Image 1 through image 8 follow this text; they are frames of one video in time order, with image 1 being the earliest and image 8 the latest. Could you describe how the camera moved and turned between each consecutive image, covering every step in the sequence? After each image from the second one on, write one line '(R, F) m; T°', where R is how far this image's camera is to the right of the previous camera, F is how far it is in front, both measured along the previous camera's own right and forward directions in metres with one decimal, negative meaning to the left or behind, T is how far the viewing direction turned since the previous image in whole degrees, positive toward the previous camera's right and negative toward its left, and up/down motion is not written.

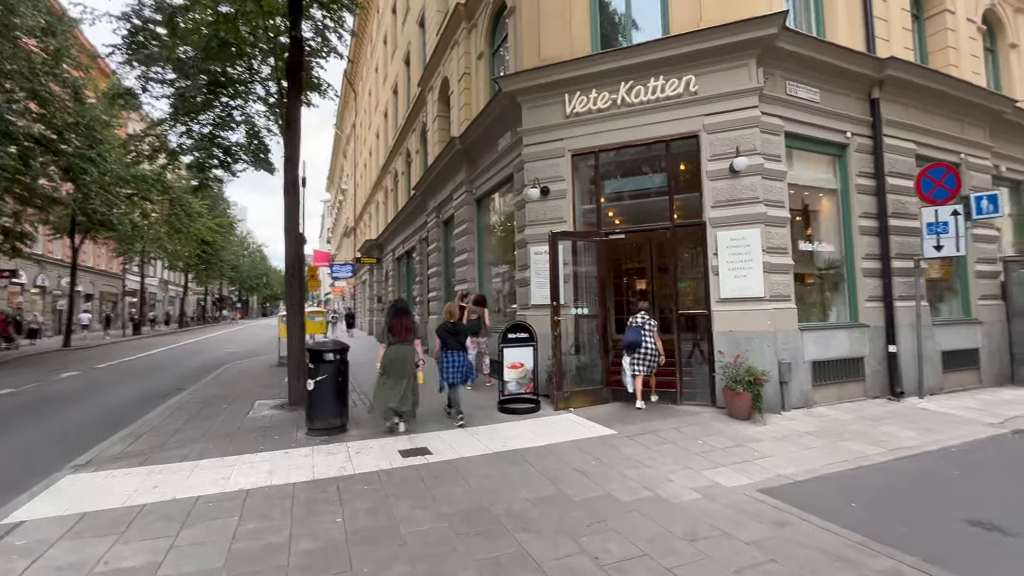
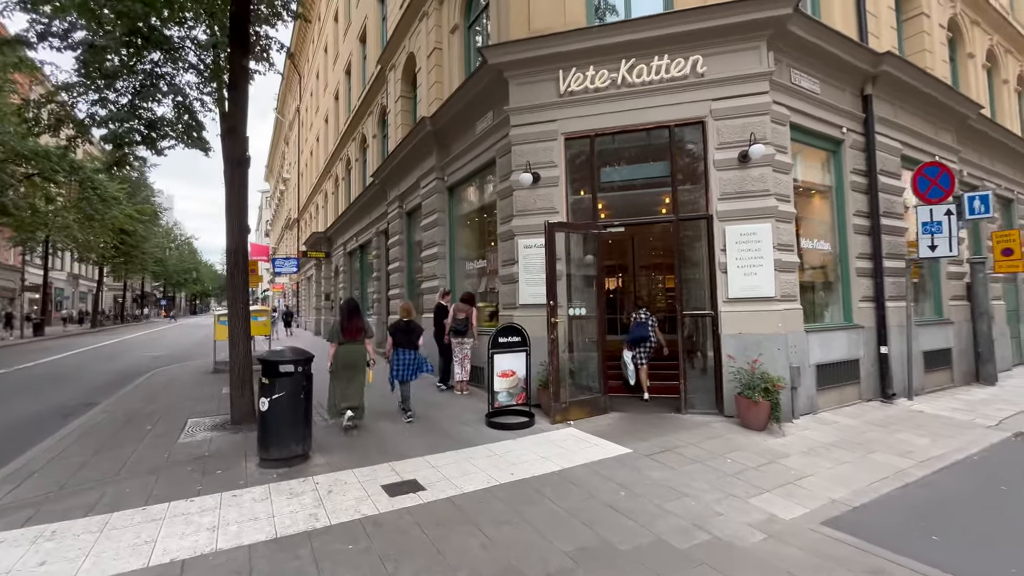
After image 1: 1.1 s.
(-0.6, +1.0) m; +6°
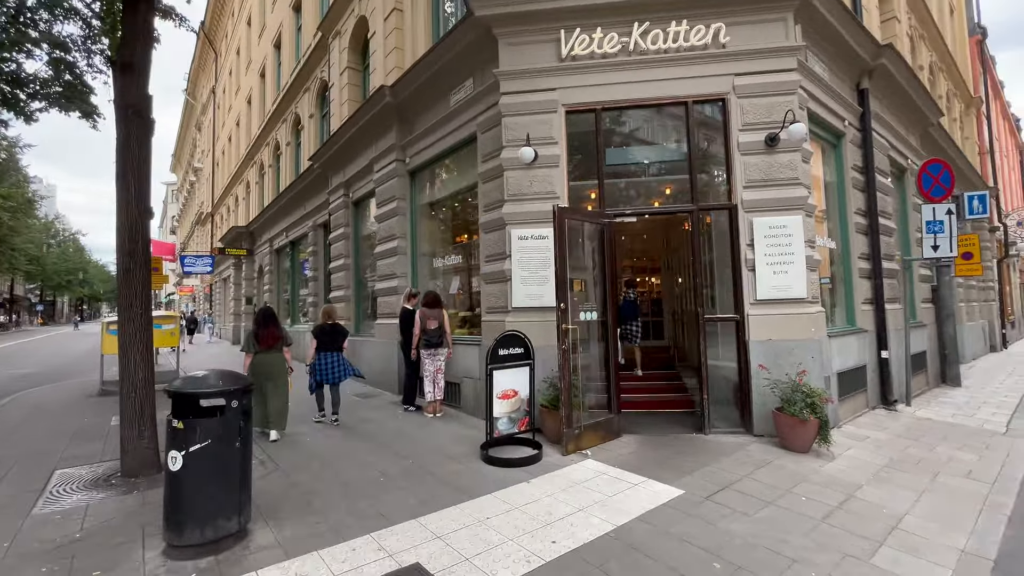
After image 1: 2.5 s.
(-0.8, +1.4) m; +8°
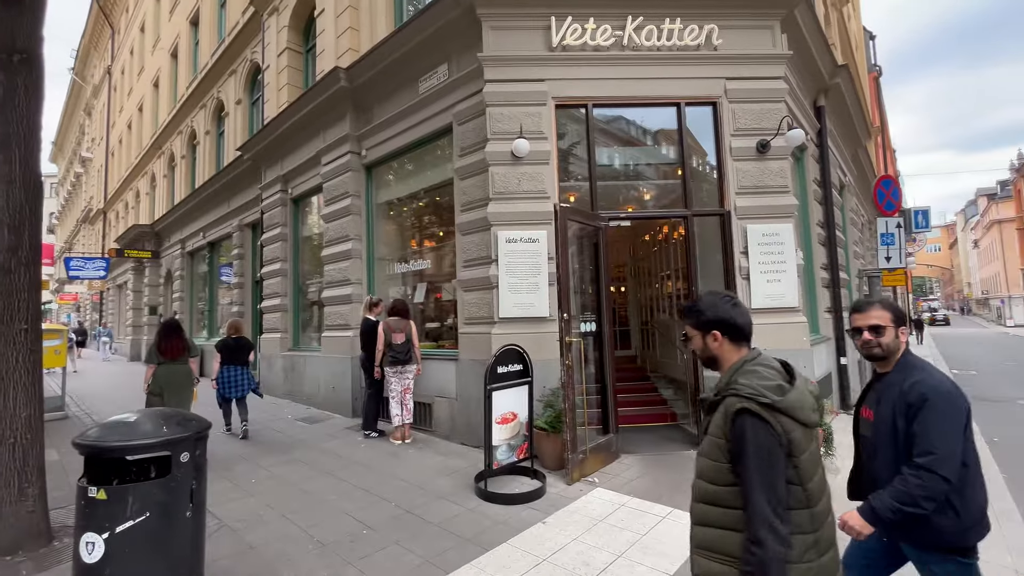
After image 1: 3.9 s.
(-0.8, +0.7) m; +9°
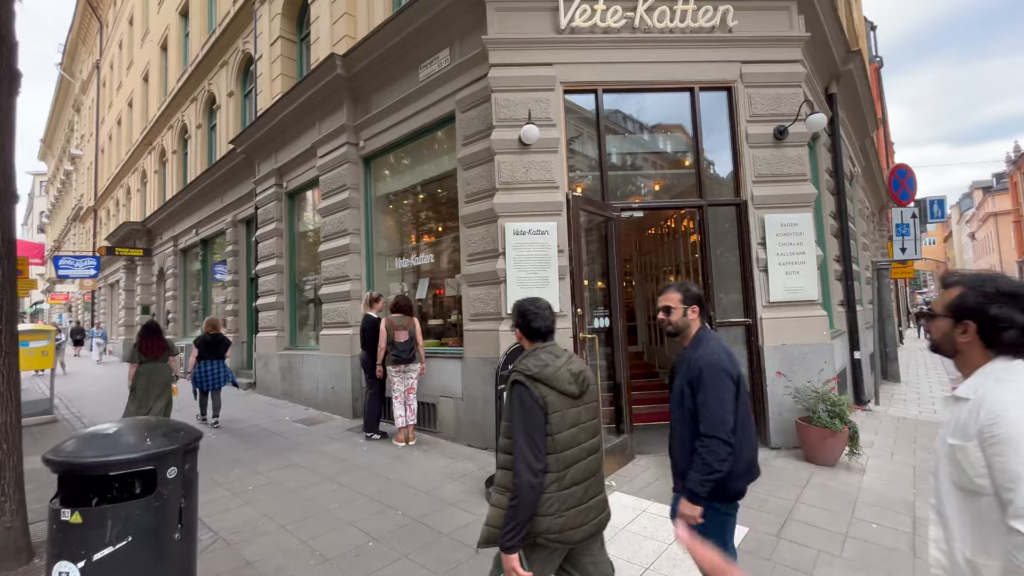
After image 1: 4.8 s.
(-0.1, +0.3) m; 0°
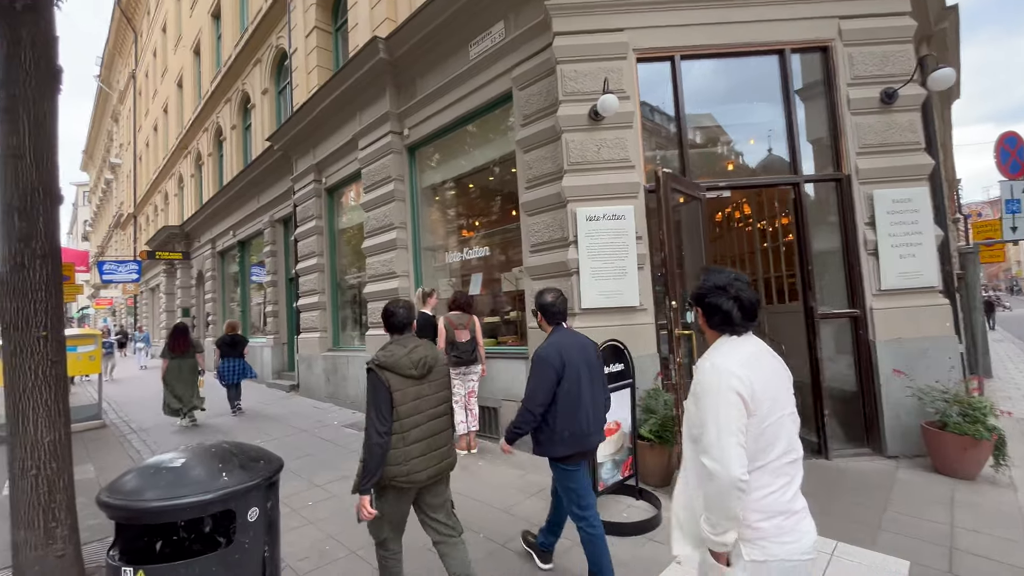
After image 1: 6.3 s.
(-0.5, +0.6) m; -3°
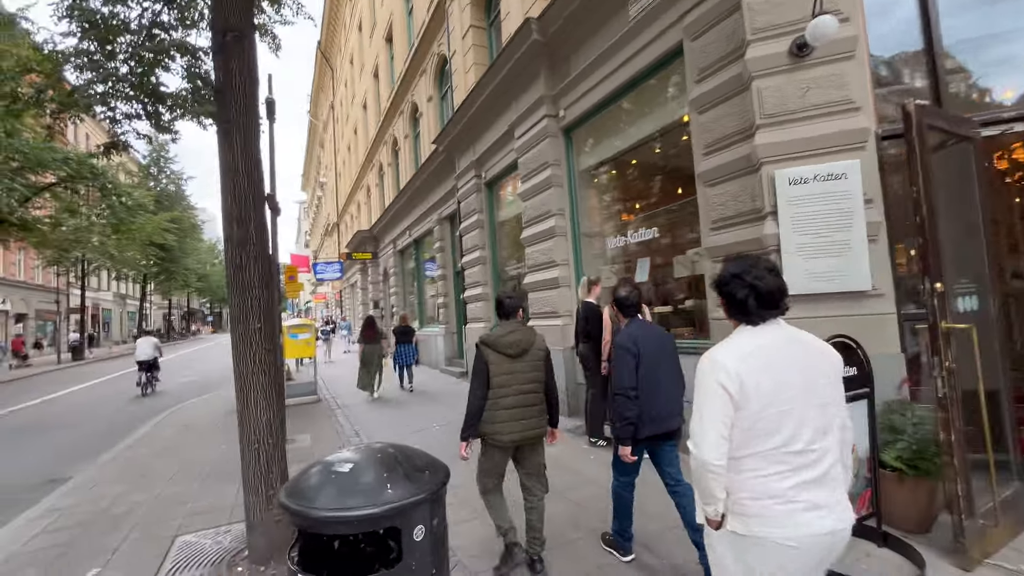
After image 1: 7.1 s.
(-0.1, +0.5) m; -18°
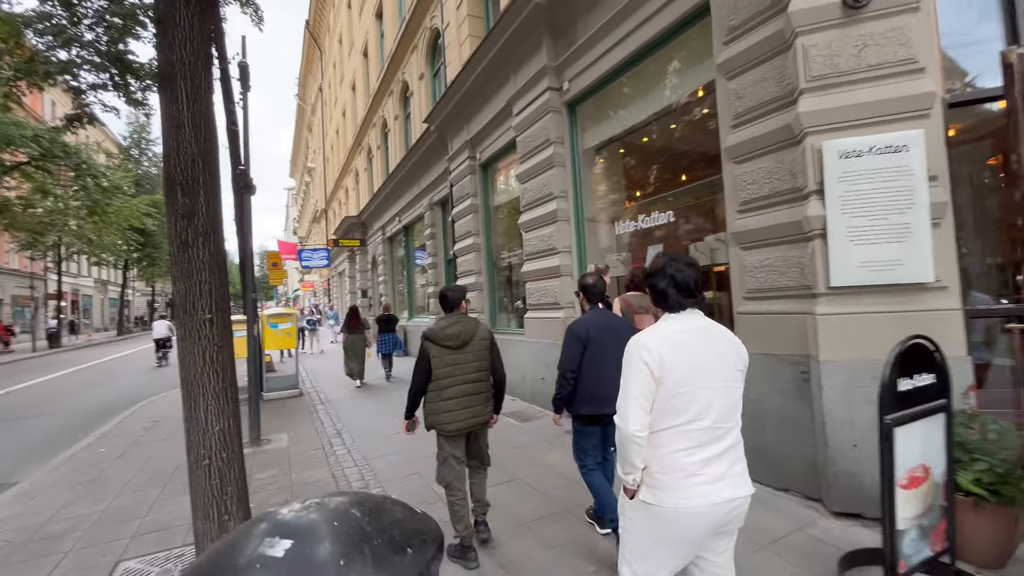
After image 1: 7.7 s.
(-0.1, +0.6) m; +1°
